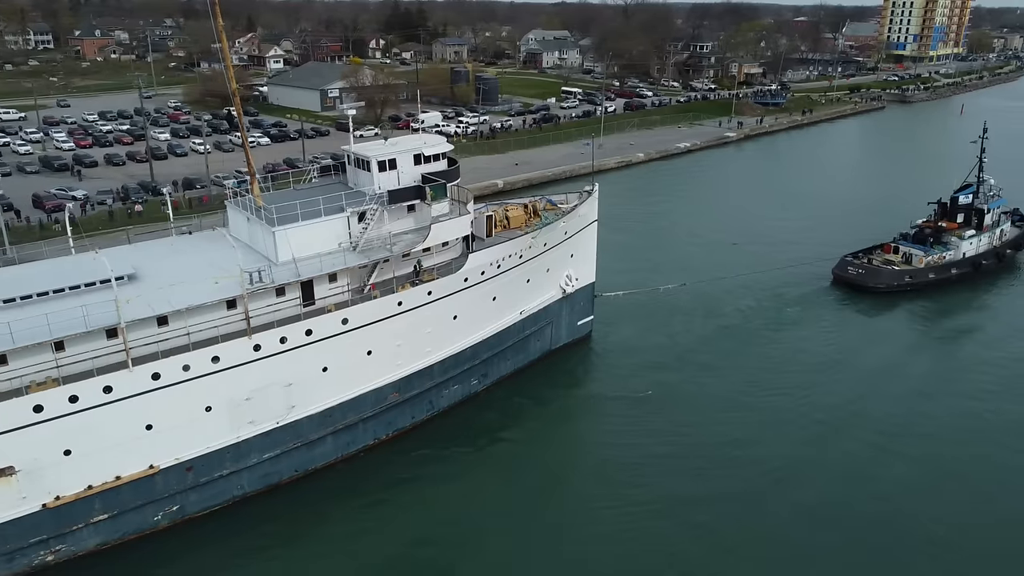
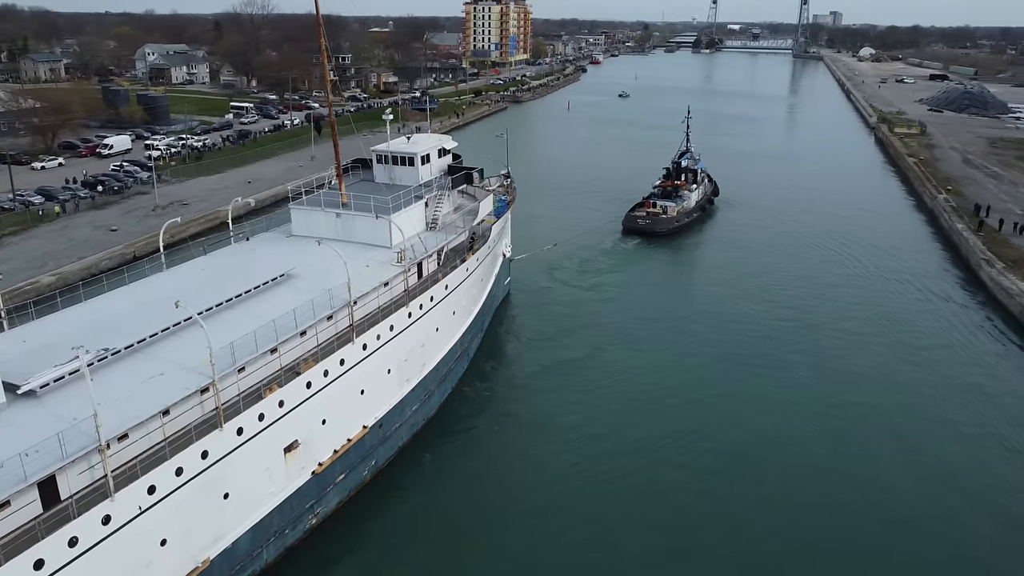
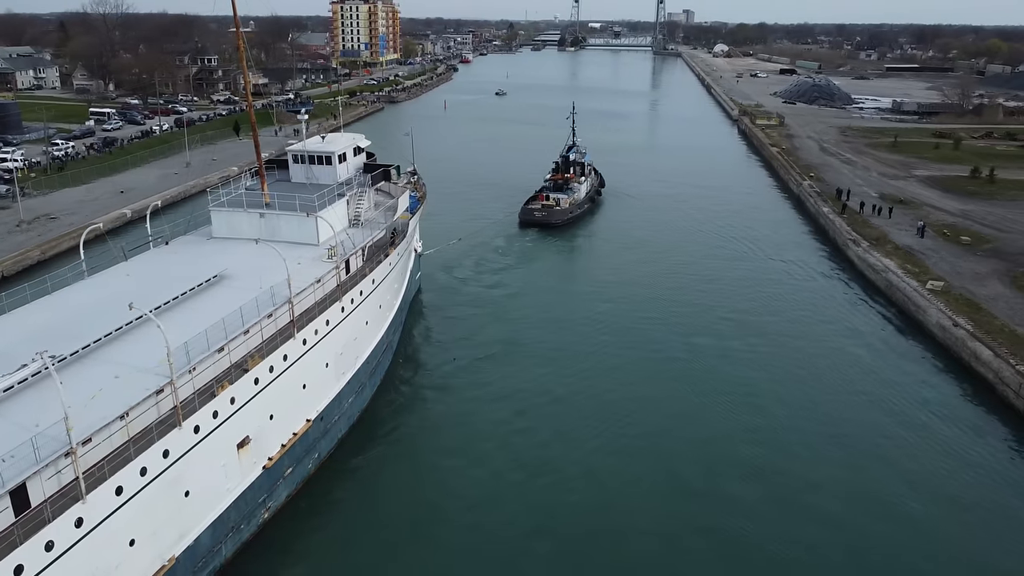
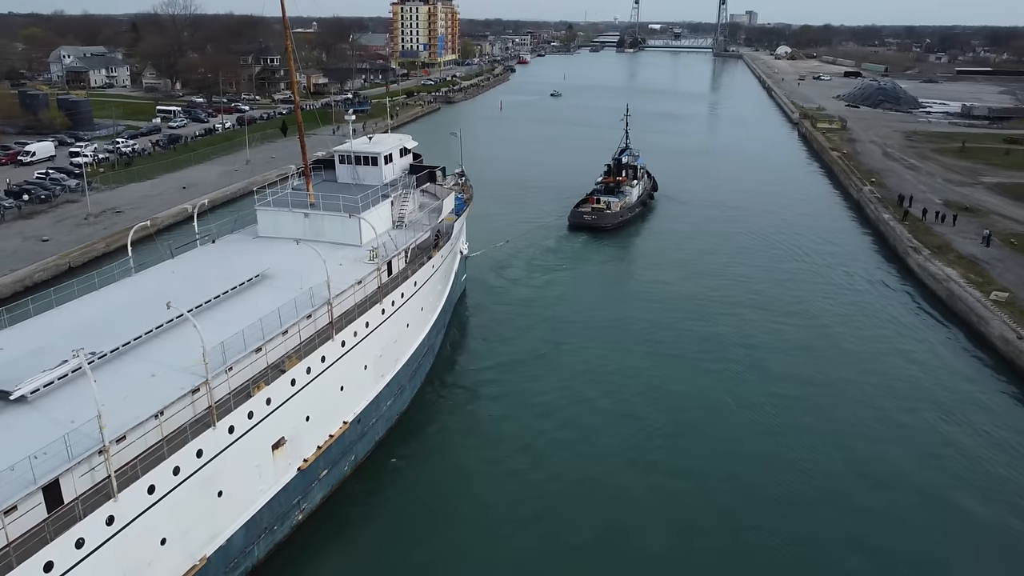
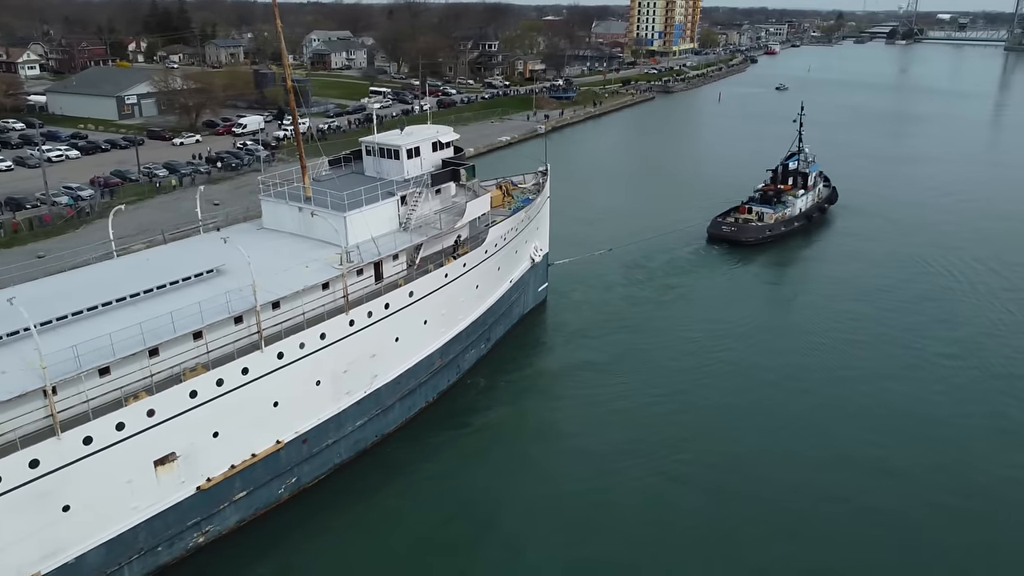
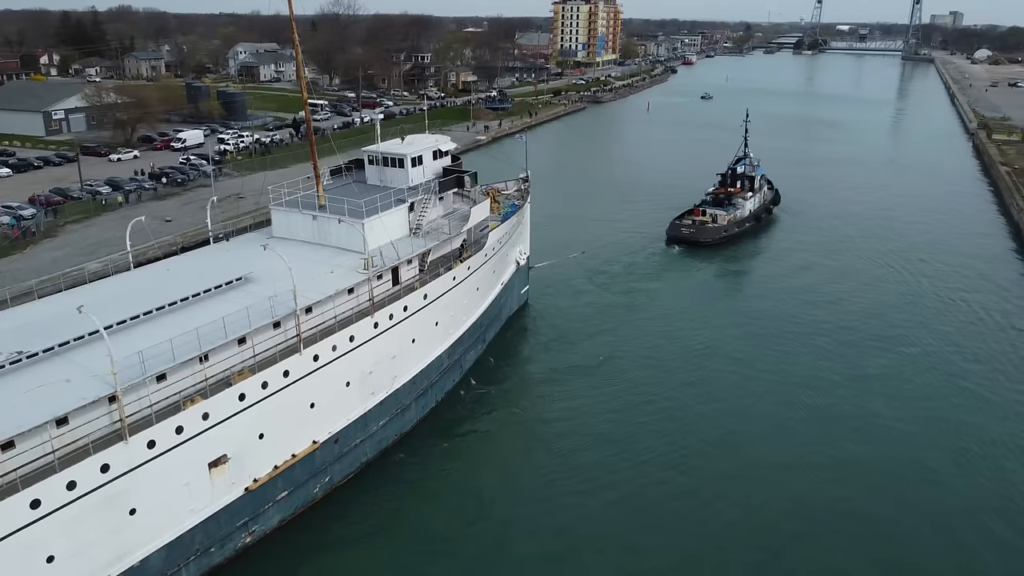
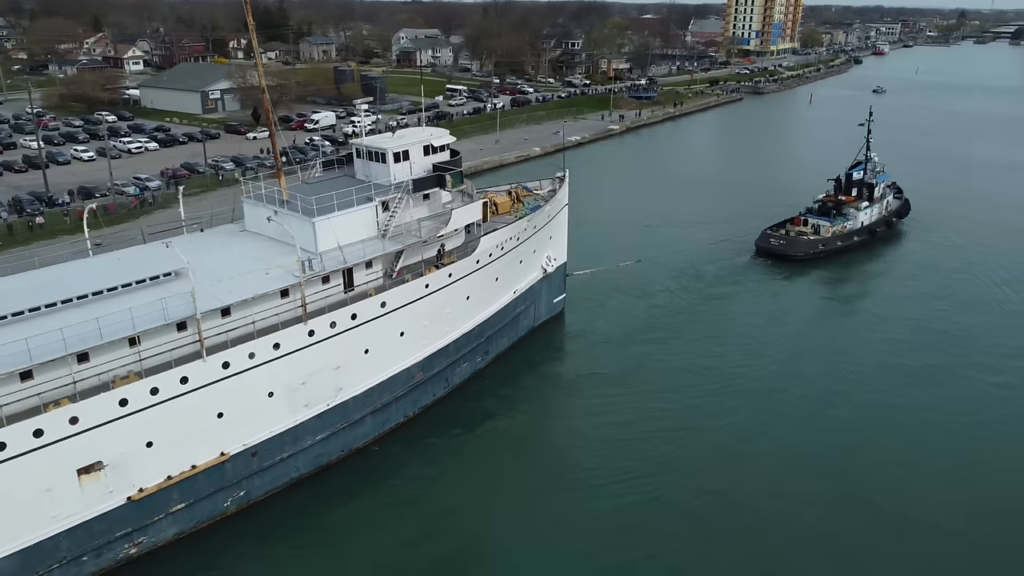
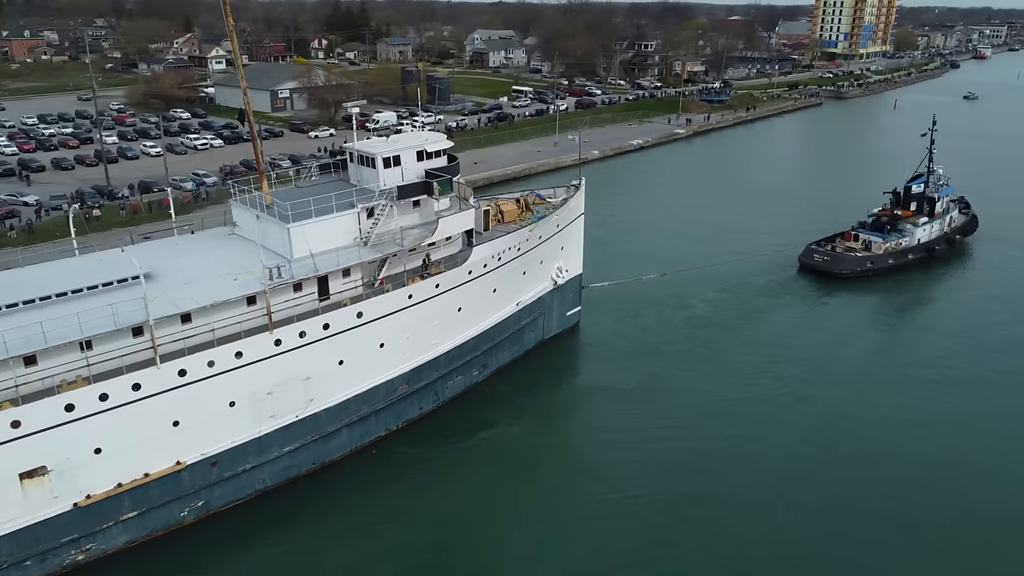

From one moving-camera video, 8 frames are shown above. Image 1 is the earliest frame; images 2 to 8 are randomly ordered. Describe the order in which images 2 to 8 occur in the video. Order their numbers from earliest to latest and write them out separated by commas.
8, 7, 5, 6, 2, 4, 3
